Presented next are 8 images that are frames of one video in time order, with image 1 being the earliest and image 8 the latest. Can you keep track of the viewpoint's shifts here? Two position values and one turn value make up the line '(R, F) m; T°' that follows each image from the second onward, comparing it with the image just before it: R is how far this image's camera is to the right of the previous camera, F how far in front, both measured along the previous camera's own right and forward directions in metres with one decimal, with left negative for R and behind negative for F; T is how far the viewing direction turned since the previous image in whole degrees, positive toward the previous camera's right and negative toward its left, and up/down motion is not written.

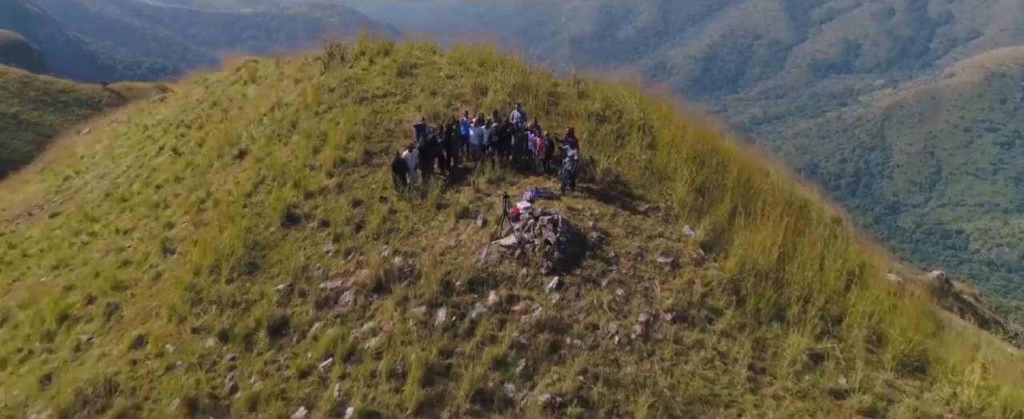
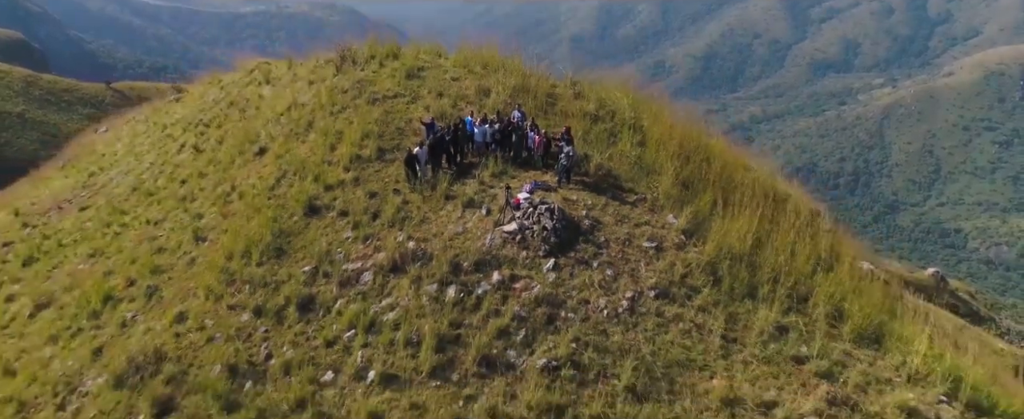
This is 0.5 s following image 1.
(0.0, -0.8) m; 0°
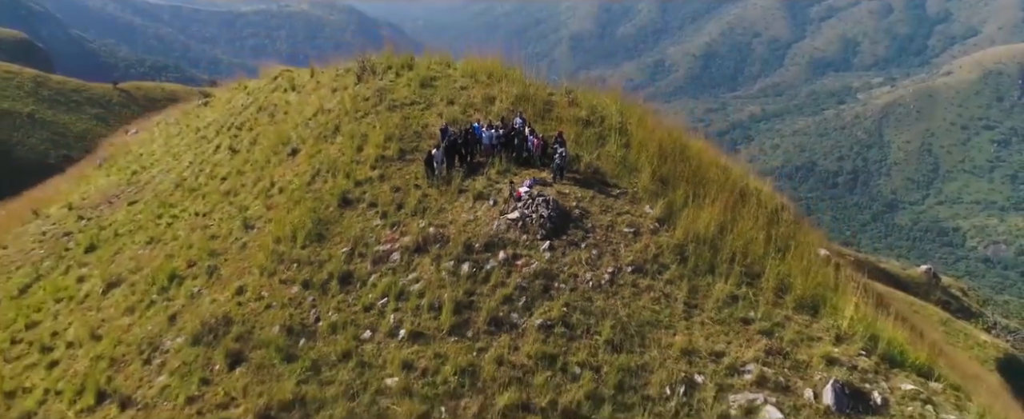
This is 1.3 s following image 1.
(0.0, -1.5) m; 0°
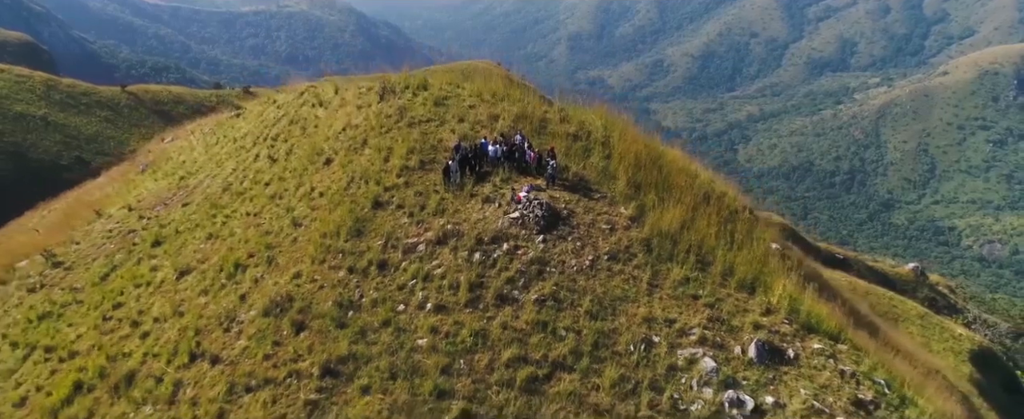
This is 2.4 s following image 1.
(0.0, -2.2) m; 0°
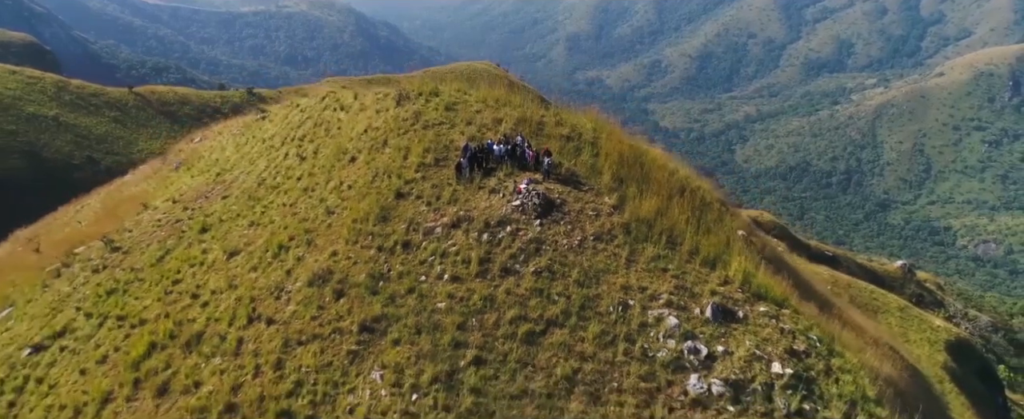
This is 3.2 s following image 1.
(-0.1, -2.1) m; 0°
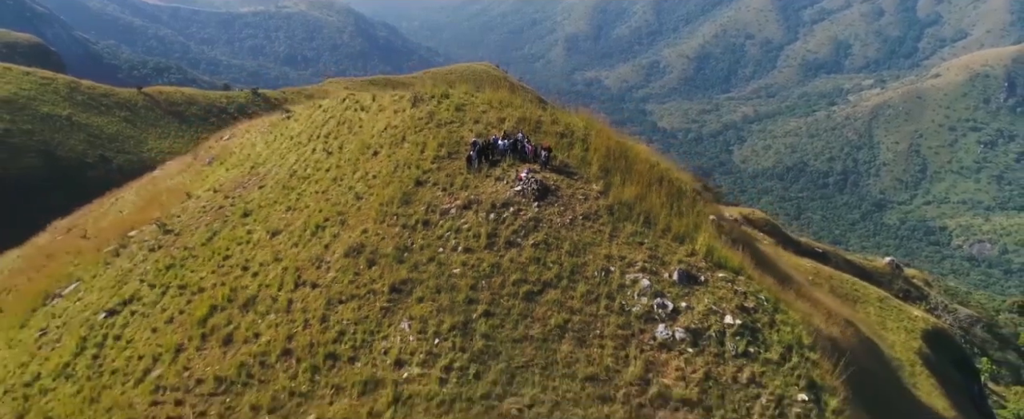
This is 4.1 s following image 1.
(-0.1, -2.5) m; 0°
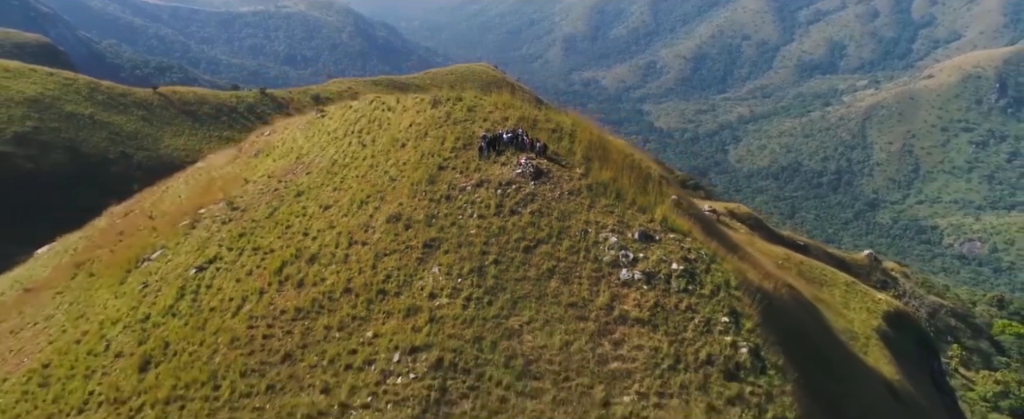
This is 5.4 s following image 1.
(-0.1, -4.6) m; 0°
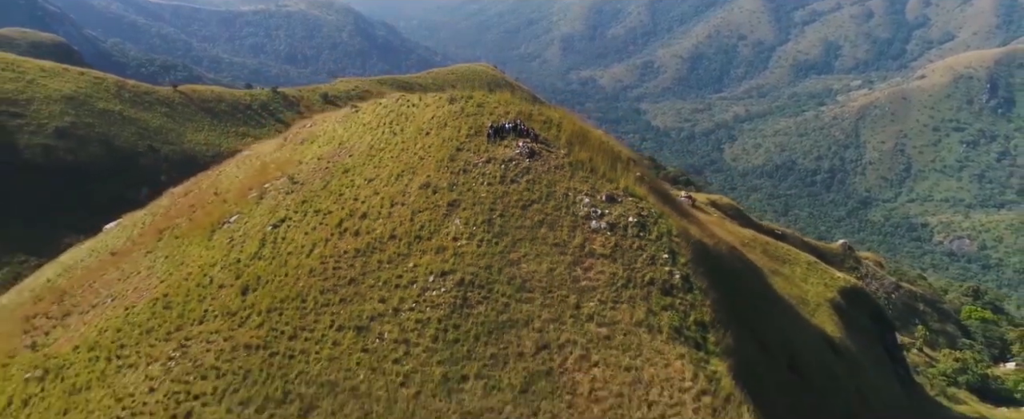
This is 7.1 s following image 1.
(-0.1, -6.6) m; 0°
